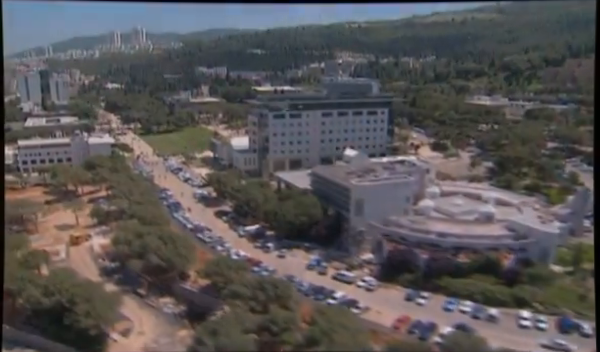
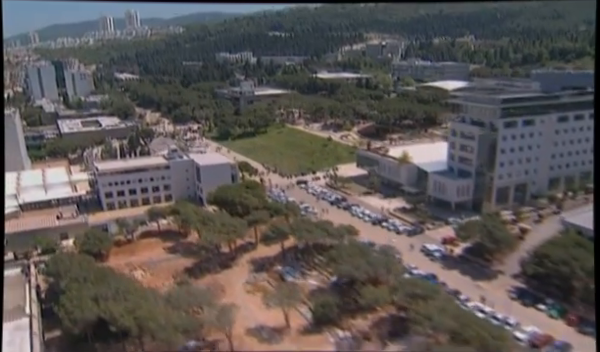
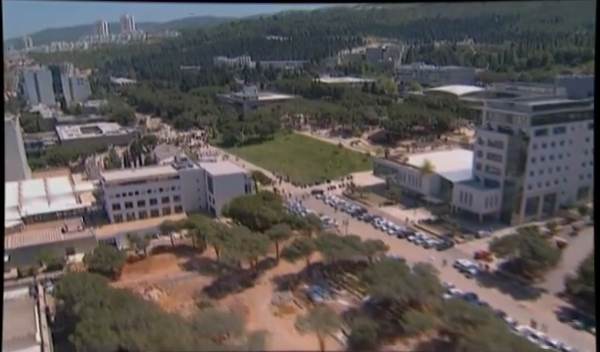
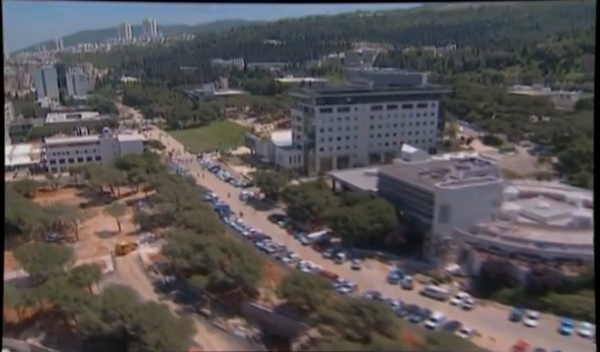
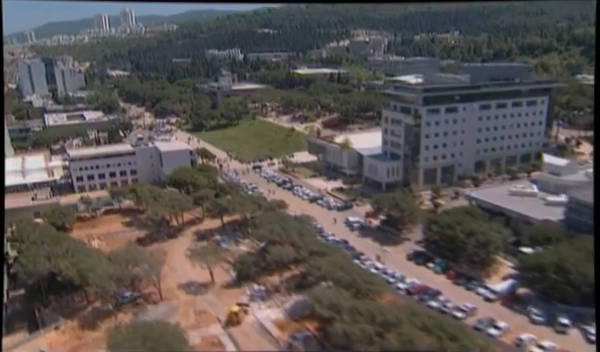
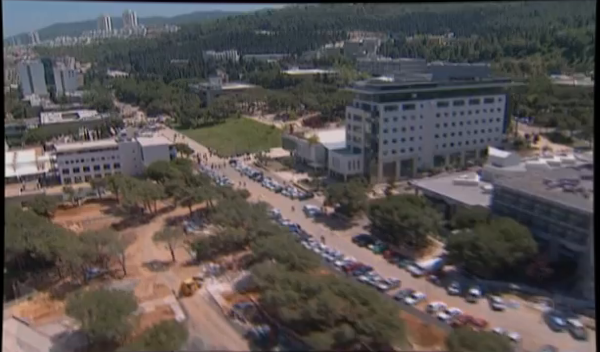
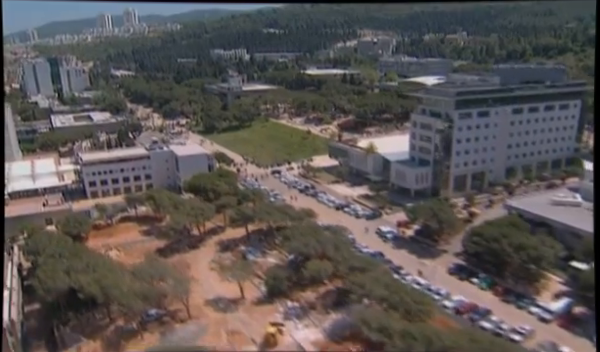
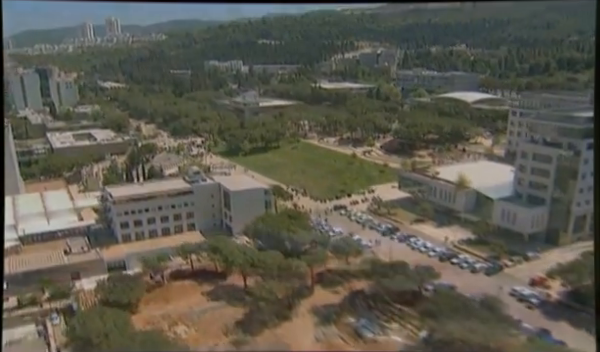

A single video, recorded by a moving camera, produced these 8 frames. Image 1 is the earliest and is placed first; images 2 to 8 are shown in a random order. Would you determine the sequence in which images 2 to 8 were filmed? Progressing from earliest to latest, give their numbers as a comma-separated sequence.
4, 6, 5, 7, 2, 3, 8
